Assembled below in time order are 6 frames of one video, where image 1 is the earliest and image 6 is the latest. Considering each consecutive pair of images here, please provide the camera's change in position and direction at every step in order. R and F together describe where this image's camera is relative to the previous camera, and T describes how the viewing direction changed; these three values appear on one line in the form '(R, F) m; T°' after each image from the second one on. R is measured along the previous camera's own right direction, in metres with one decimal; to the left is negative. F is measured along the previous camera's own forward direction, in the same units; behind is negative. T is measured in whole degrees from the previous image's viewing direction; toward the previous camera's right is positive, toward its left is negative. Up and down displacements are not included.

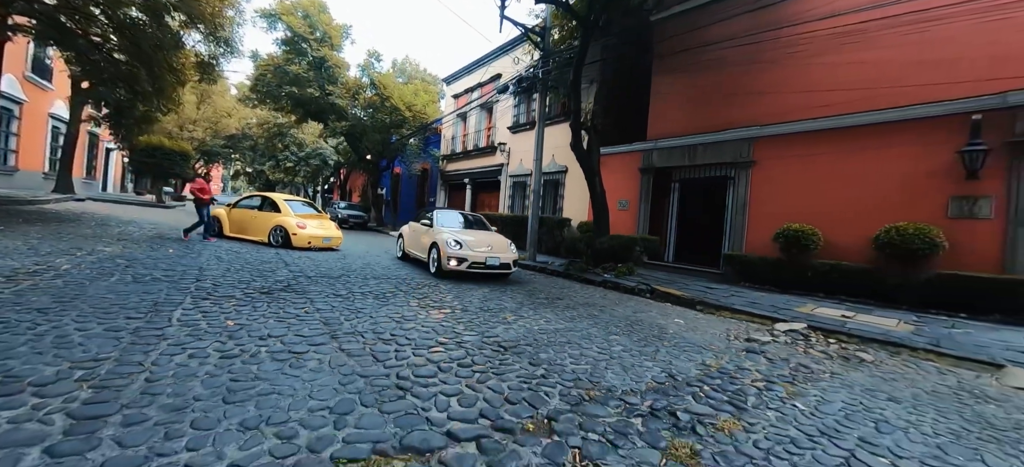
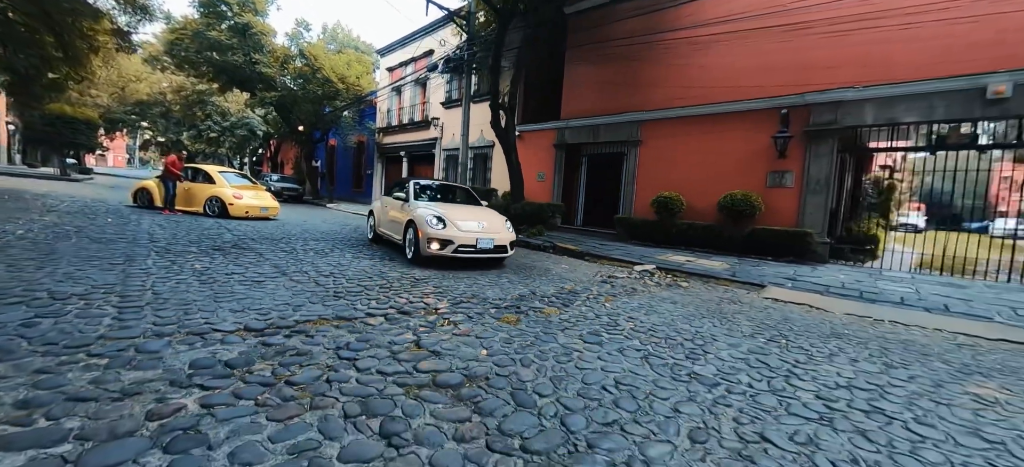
(+0.4, -1.4) m; +8°
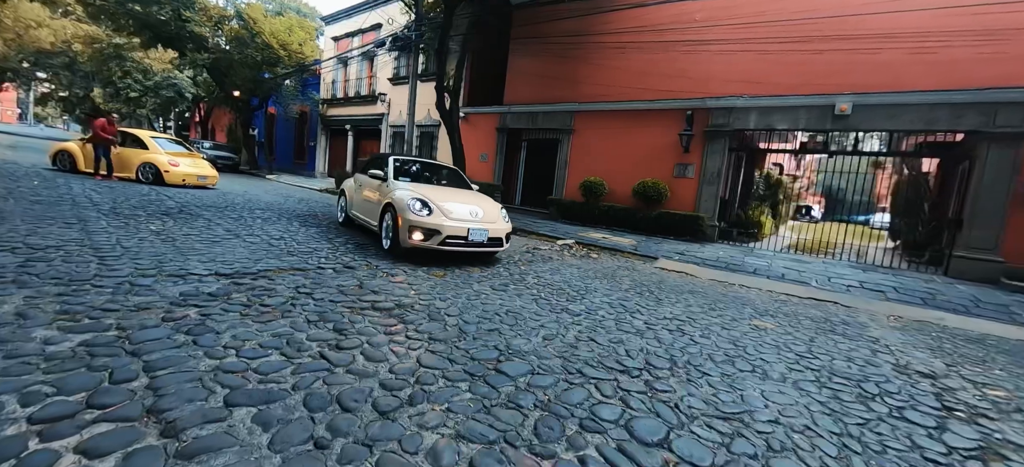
(+0.2, -0.9) m; +7°
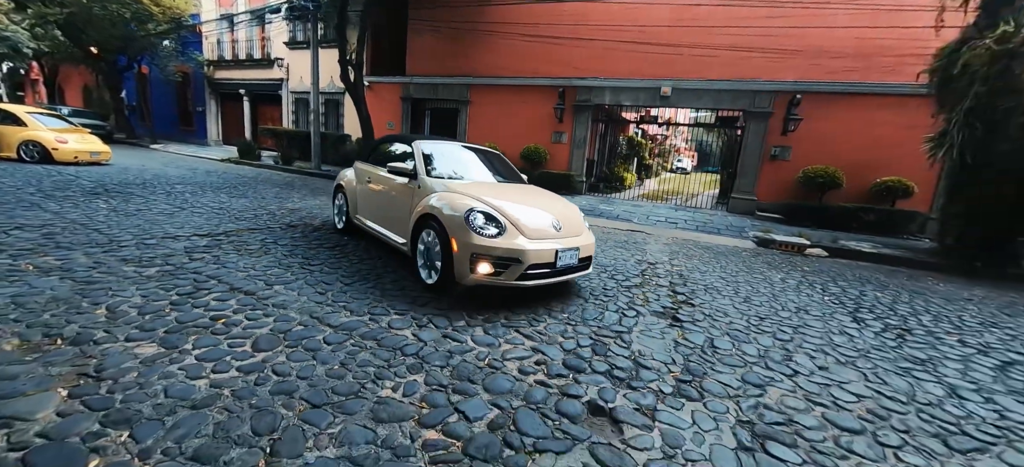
(+0.2, -2.1) m; +12°
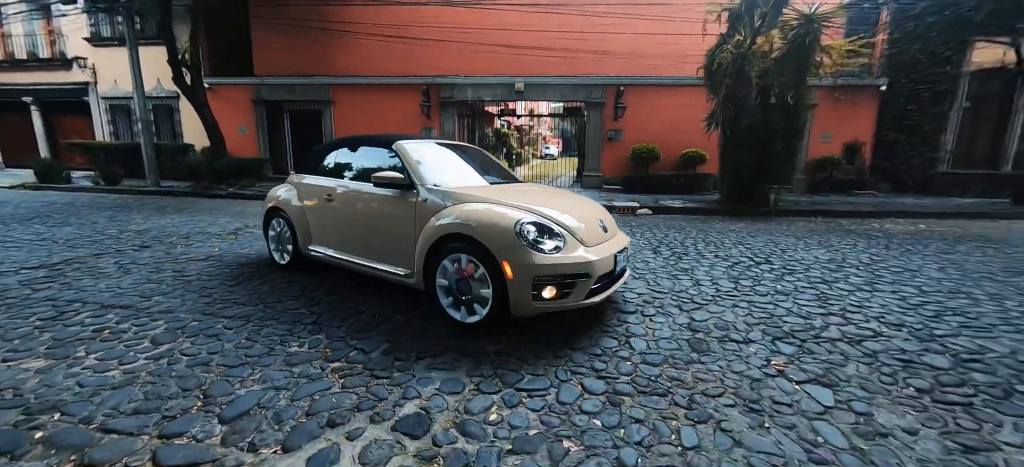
(+0.1, -0.8) m; +16°
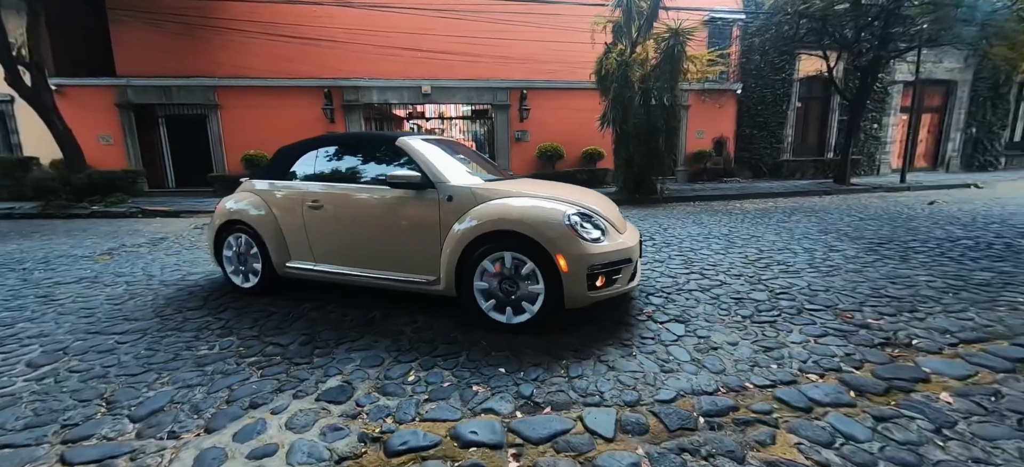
(+0.1, -0.3) m; +11°
